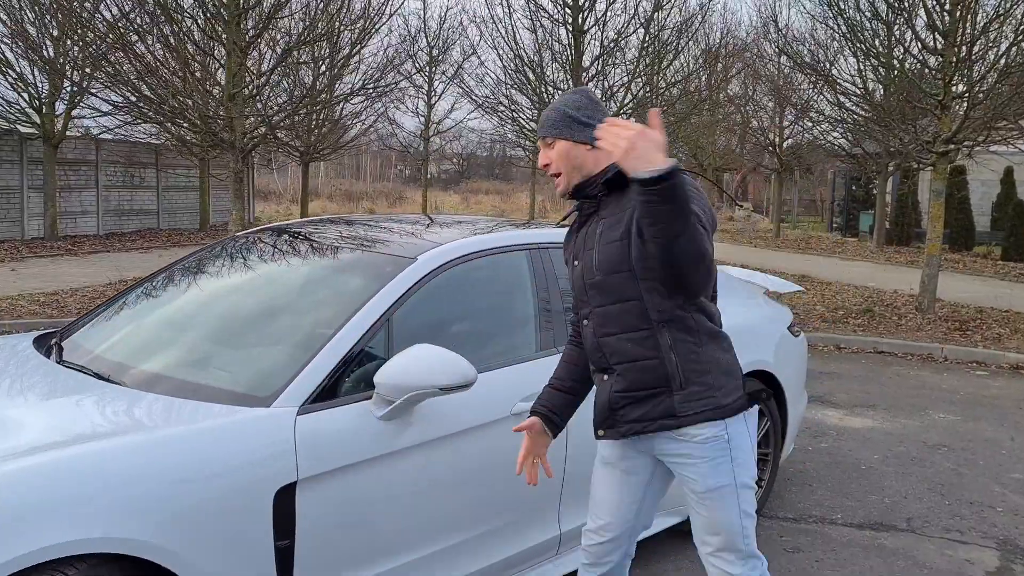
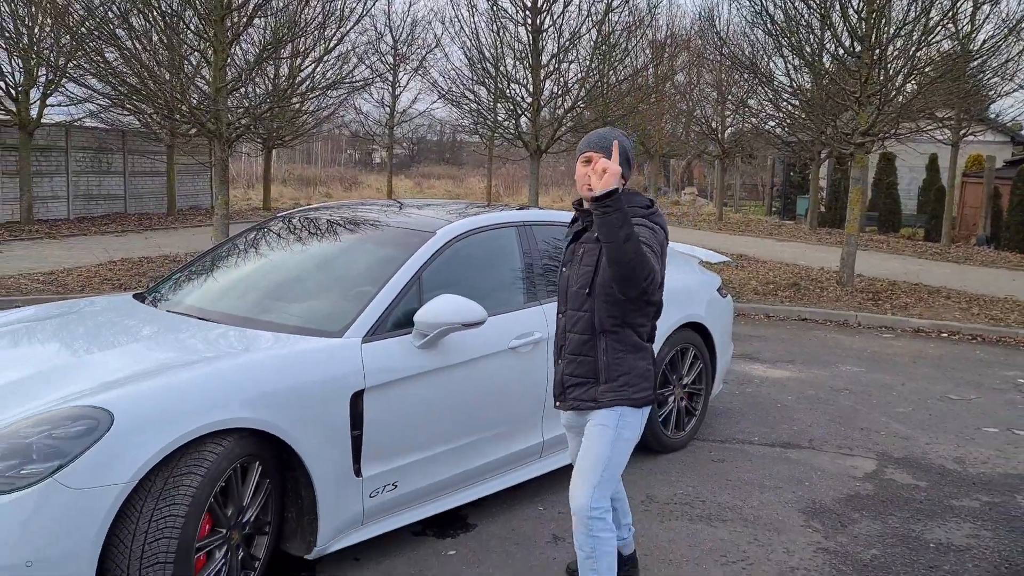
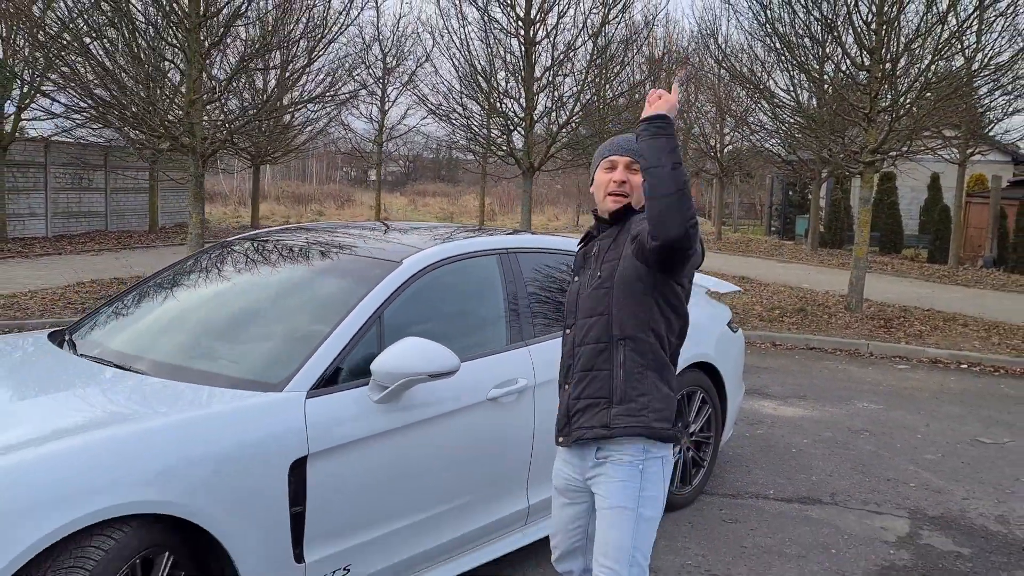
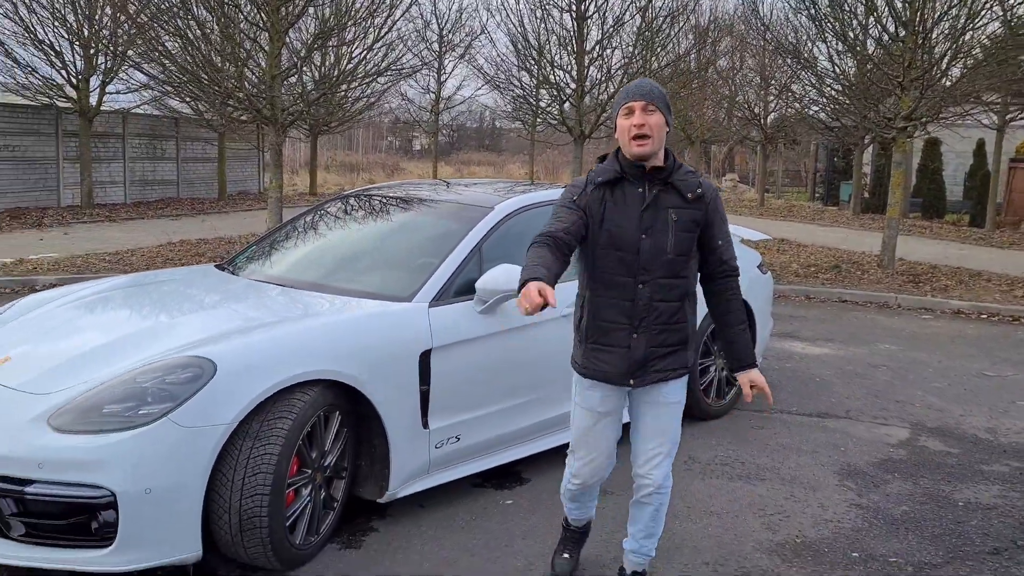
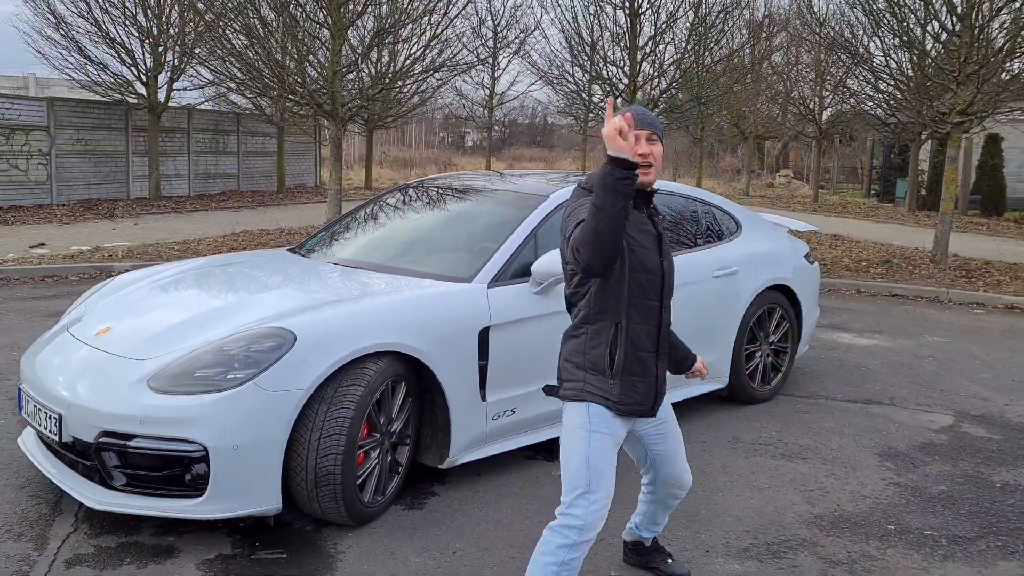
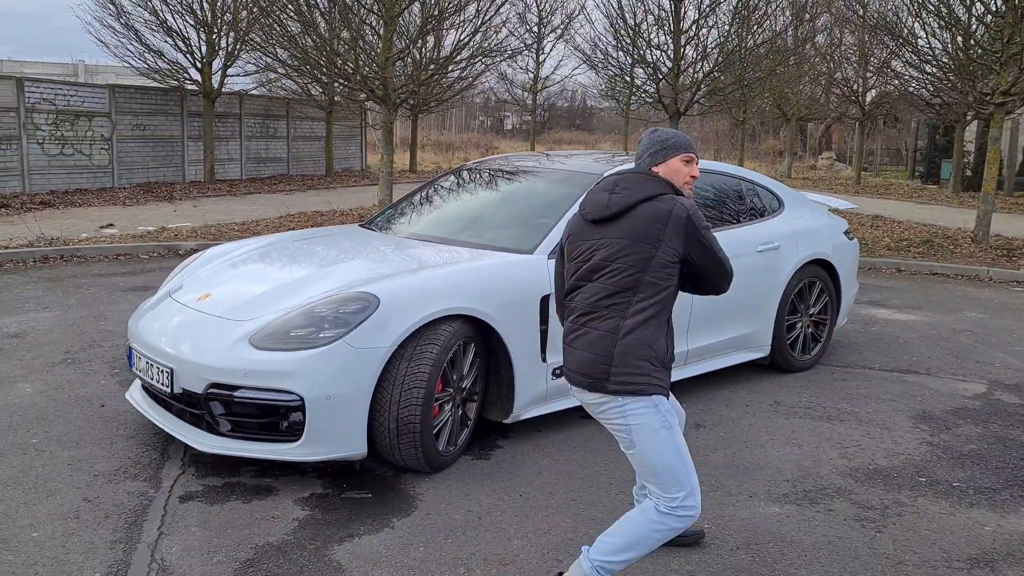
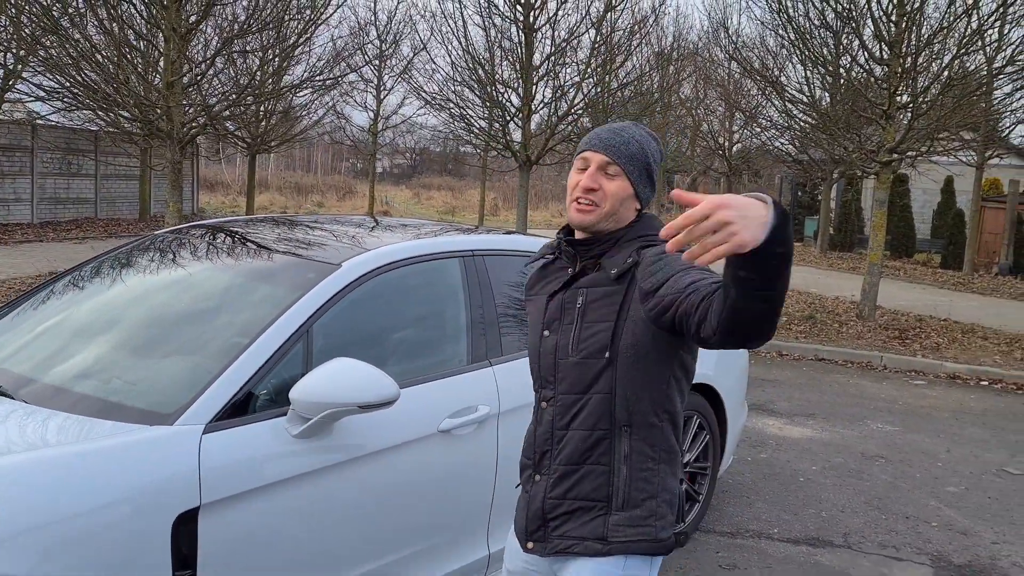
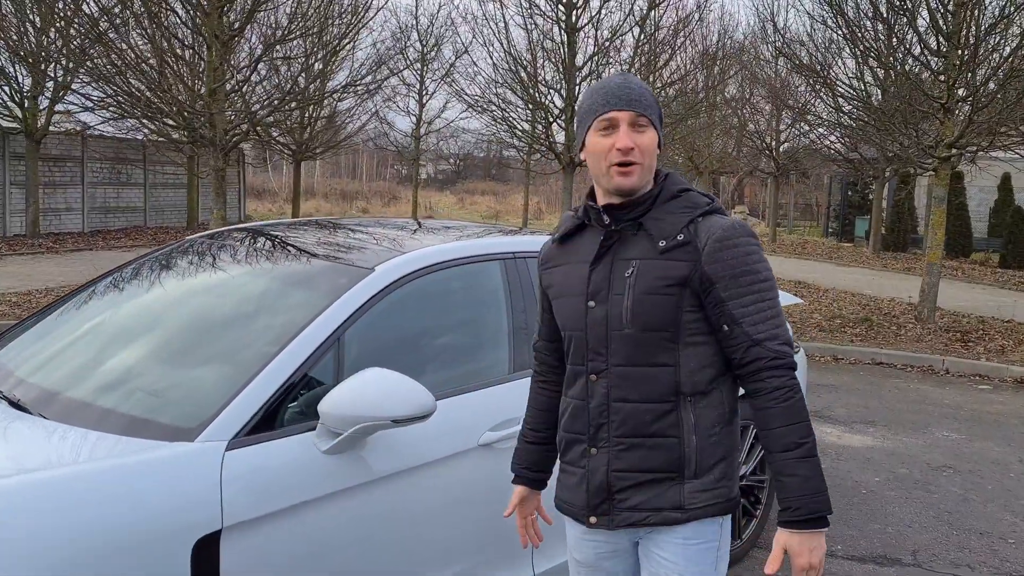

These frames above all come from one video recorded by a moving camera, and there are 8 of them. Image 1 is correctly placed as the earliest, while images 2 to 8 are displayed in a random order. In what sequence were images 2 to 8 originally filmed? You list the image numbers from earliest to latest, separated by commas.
8, 7, 3, 2, 4, 5, 6
